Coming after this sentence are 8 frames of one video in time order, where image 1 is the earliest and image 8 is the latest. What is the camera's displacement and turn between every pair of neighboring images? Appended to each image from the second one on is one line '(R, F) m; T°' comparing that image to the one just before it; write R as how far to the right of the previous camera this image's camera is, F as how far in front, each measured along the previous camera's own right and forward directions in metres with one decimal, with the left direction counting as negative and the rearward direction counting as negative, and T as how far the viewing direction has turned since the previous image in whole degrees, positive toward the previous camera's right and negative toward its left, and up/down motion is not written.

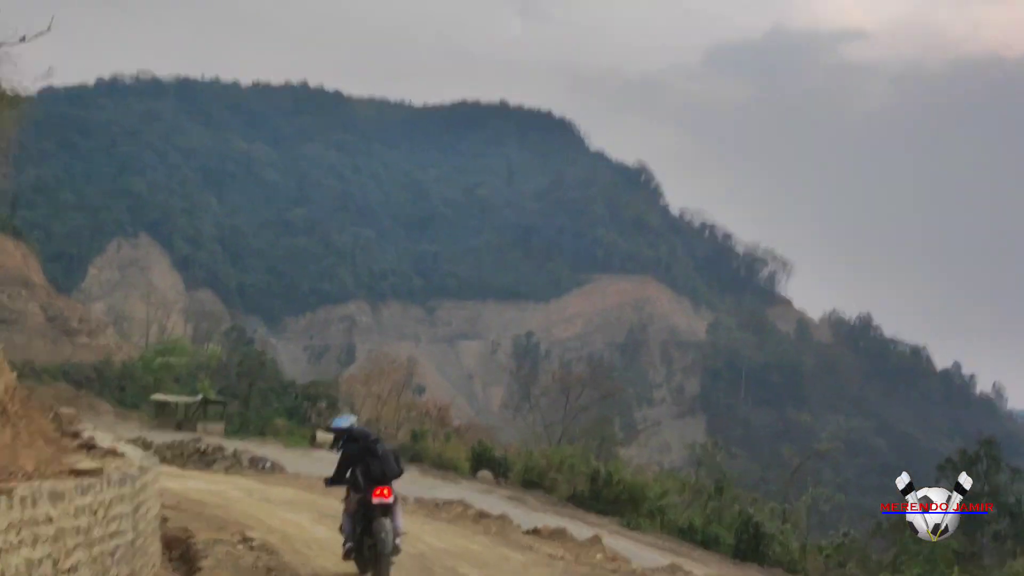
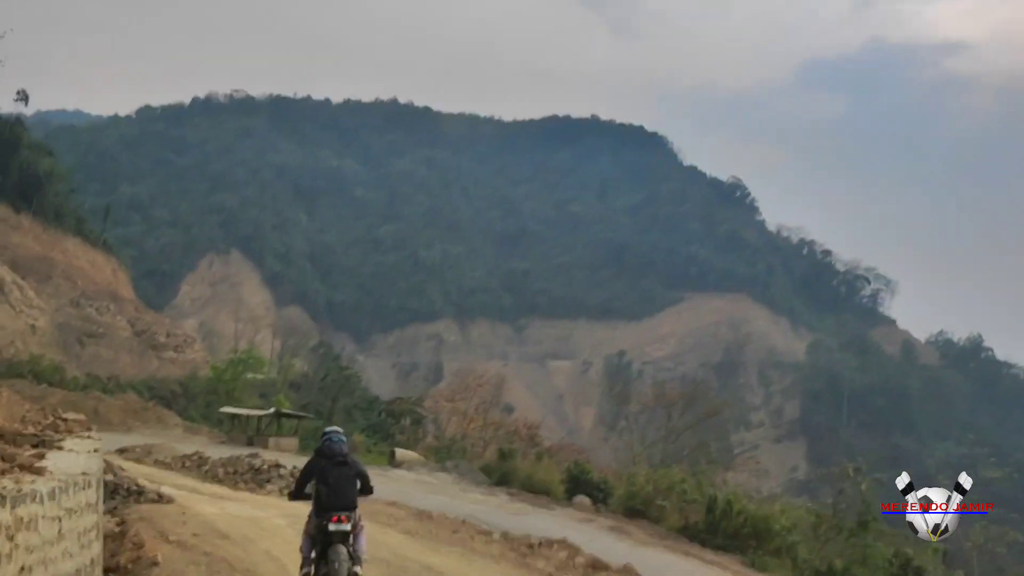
(-0.2, +1.9) m; -6°
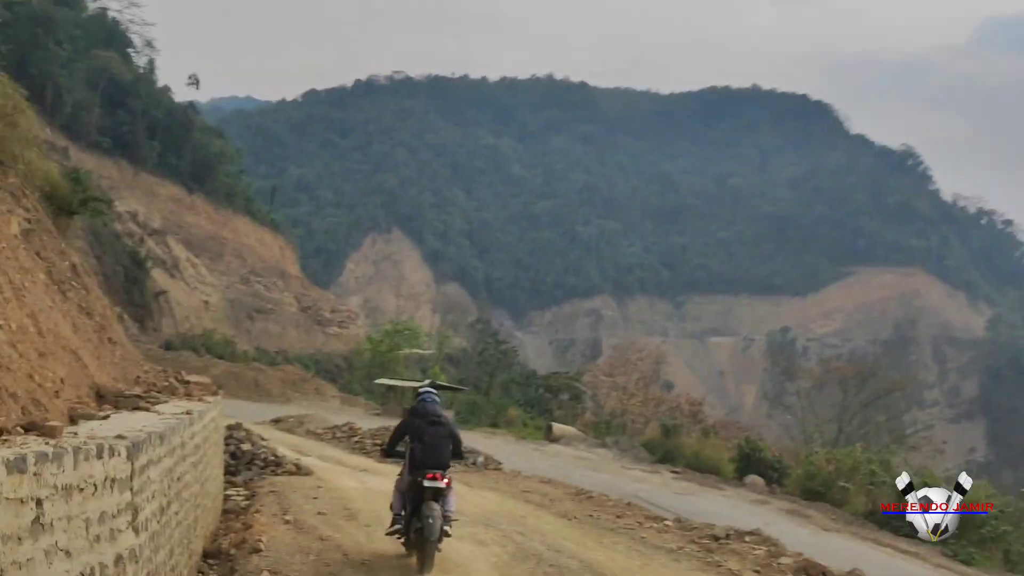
(-0.1, +0.9) m; -10°
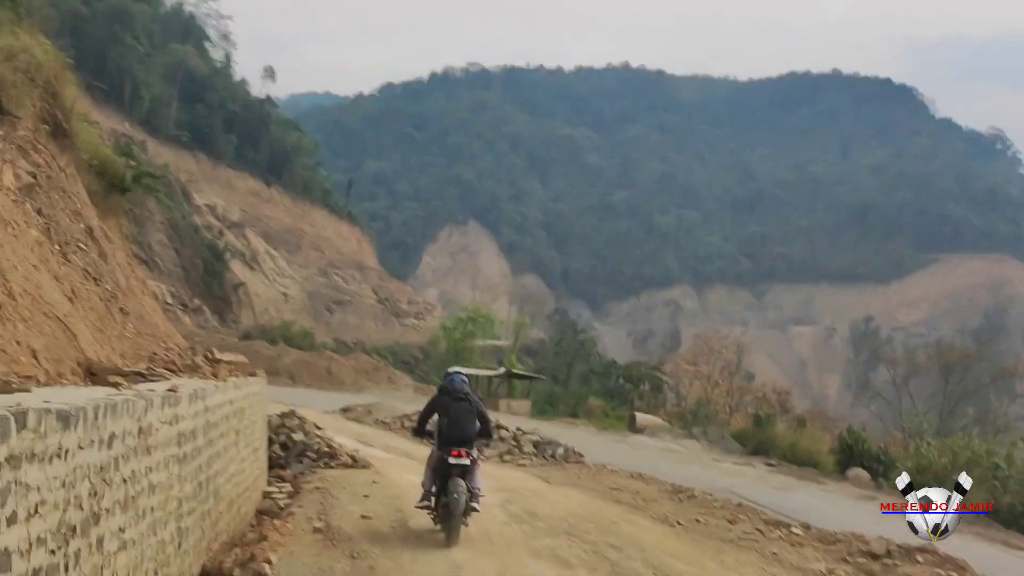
(0.0, +0.8) m; -5°
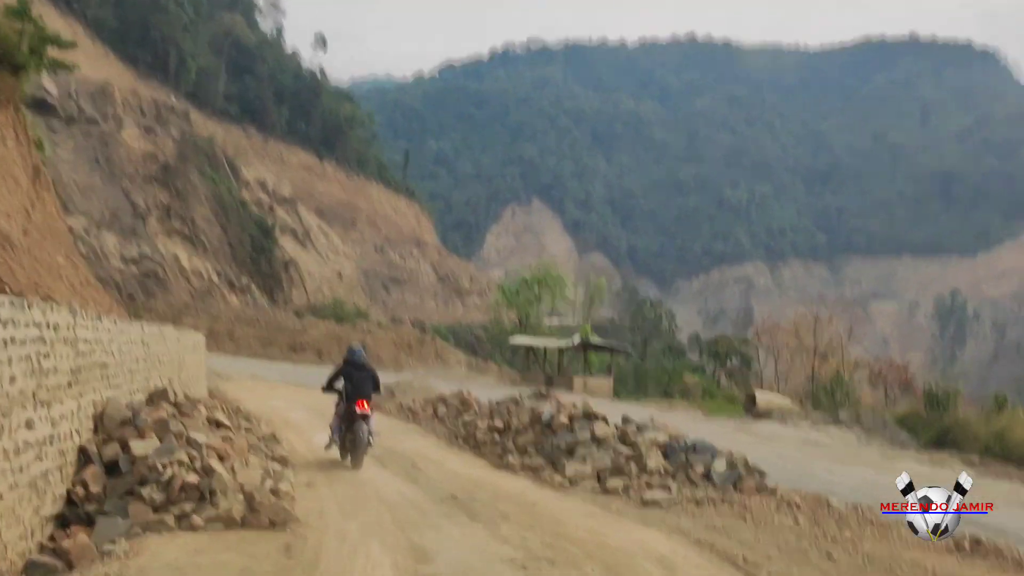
(-0.1, +3.2) m; -4°
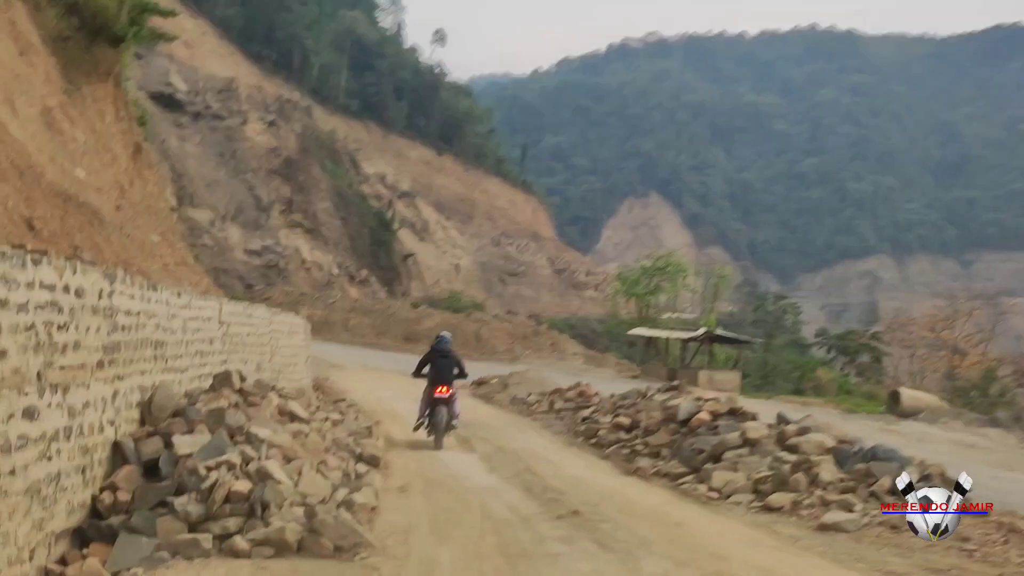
(-0.1, +0.6) m; -7°
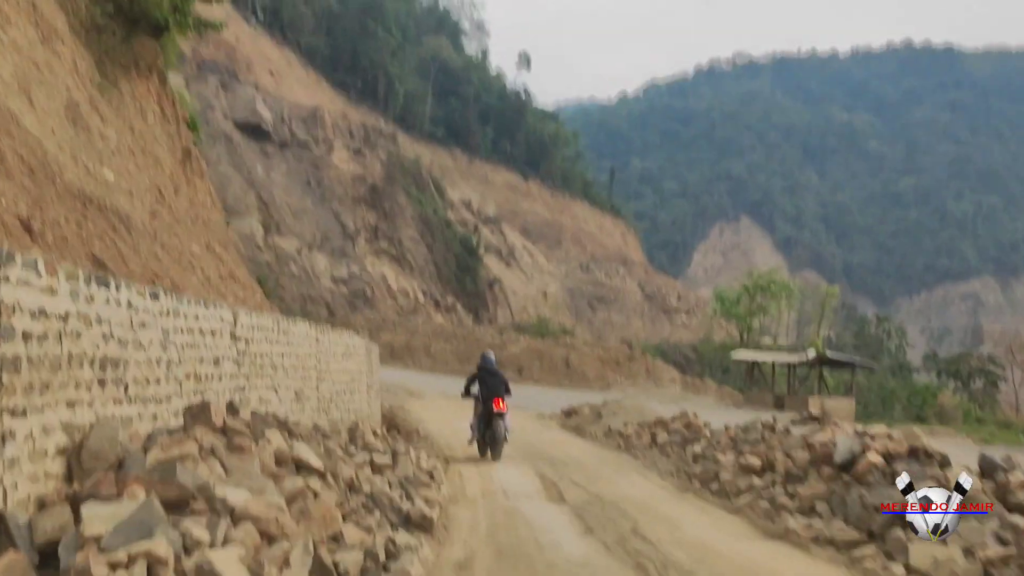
(0.0, +0.8) m; -6°
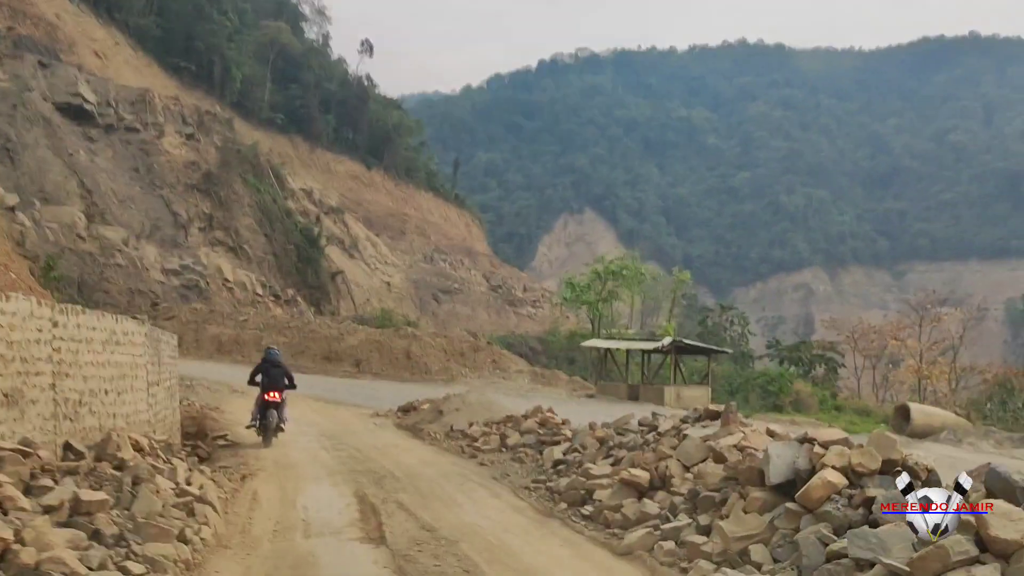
(+0.1, +0.9) m; +10°
